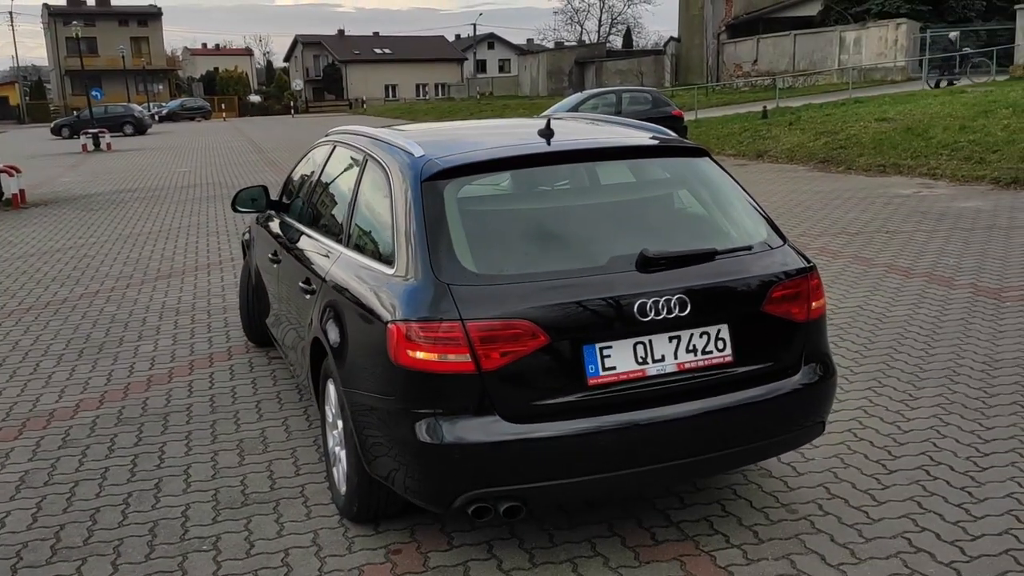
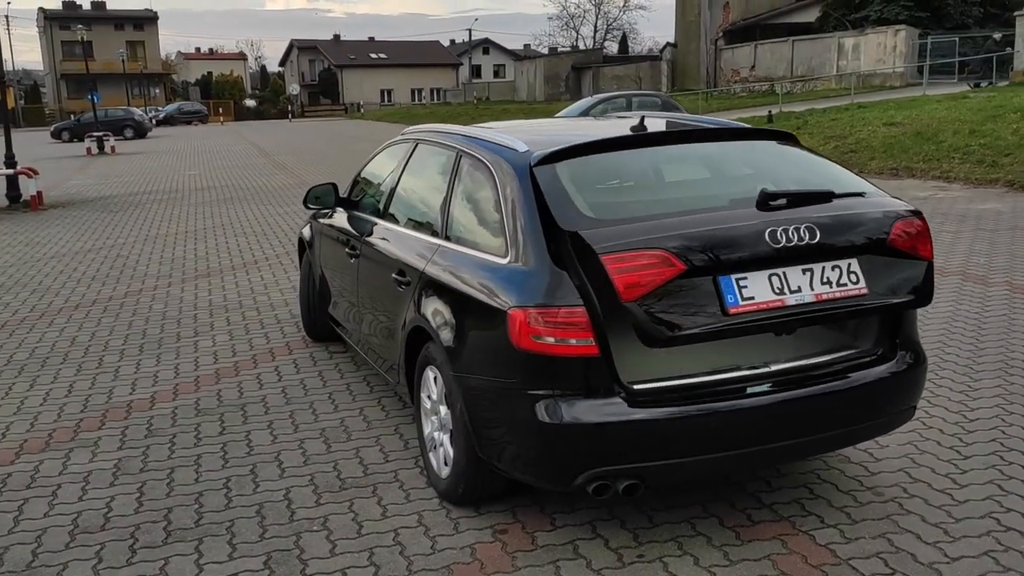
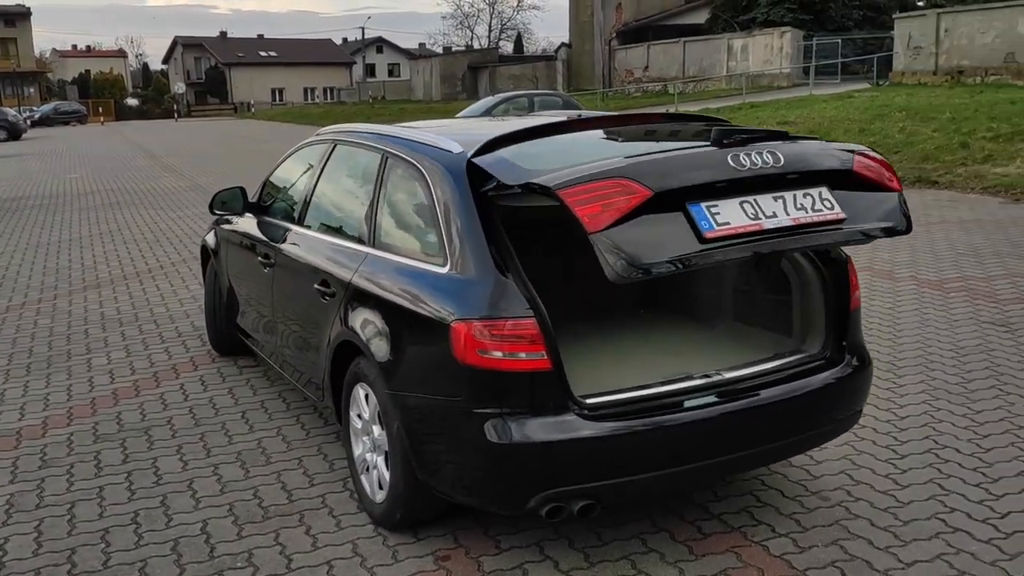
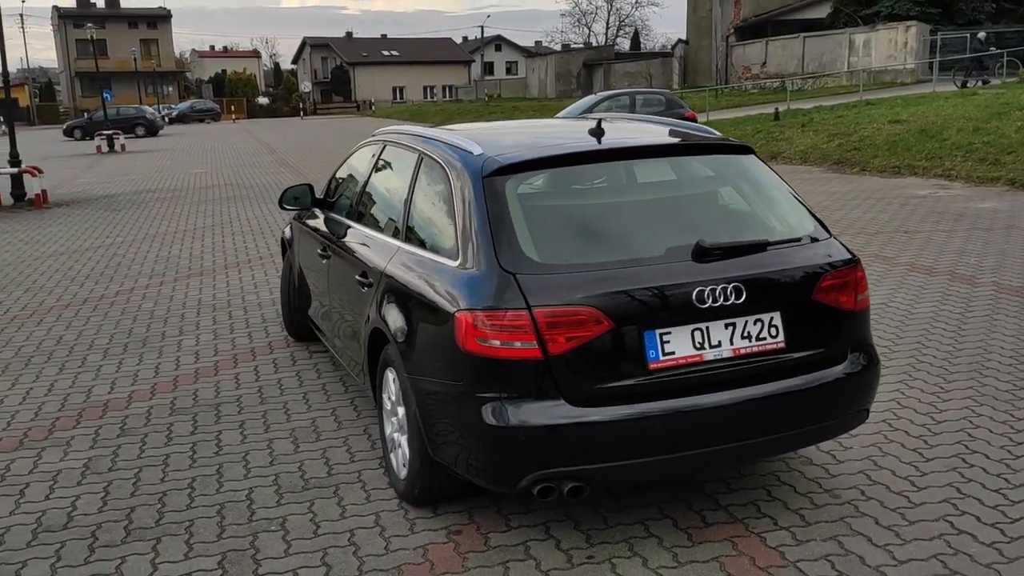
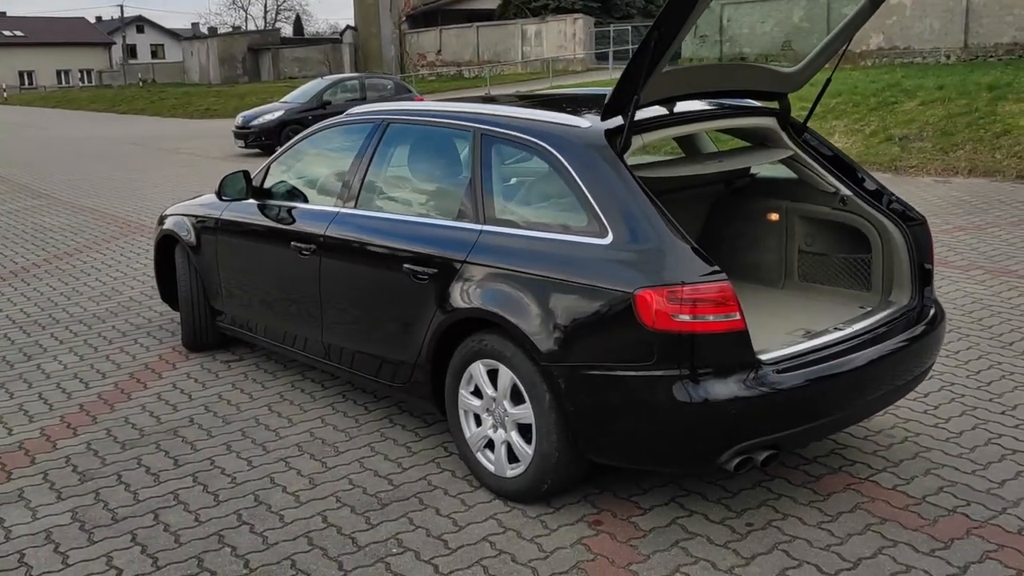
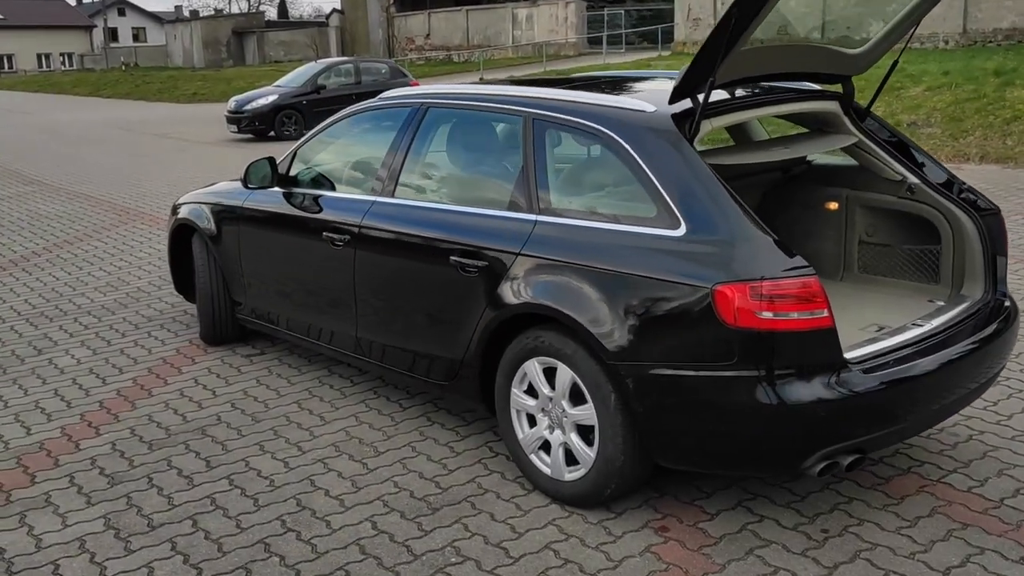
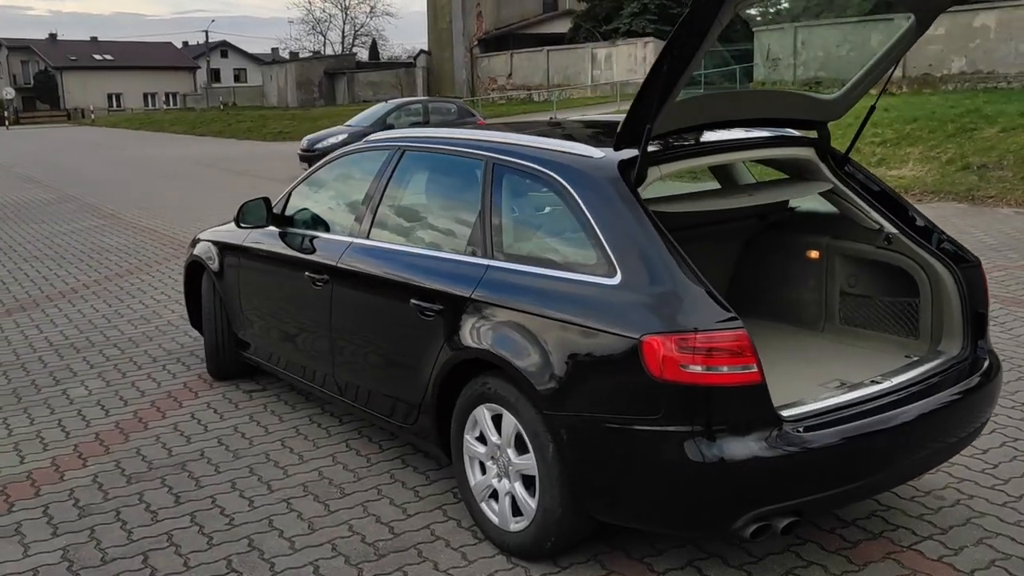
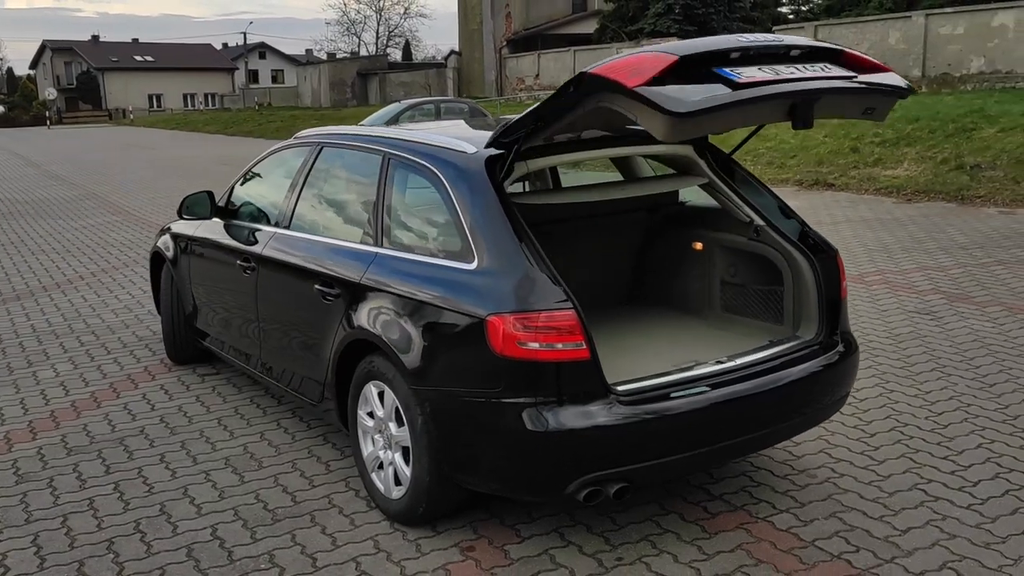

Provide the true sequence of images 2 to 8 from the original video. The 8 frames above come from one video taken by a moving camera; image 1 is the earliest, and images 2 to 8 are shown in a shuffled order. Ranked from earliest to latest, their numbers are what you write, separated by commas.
4, 2, 3, 8, 7, 5, 6
